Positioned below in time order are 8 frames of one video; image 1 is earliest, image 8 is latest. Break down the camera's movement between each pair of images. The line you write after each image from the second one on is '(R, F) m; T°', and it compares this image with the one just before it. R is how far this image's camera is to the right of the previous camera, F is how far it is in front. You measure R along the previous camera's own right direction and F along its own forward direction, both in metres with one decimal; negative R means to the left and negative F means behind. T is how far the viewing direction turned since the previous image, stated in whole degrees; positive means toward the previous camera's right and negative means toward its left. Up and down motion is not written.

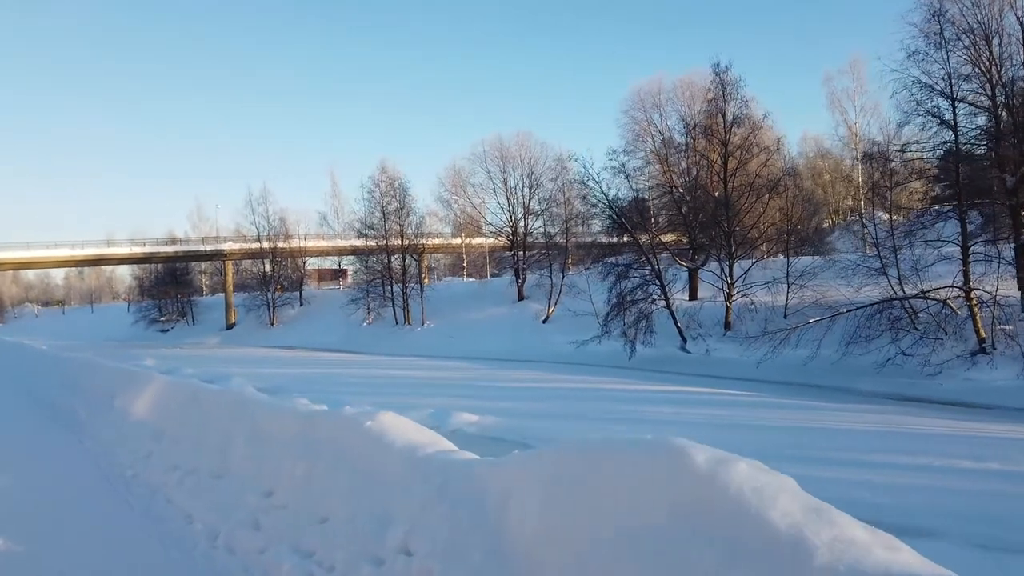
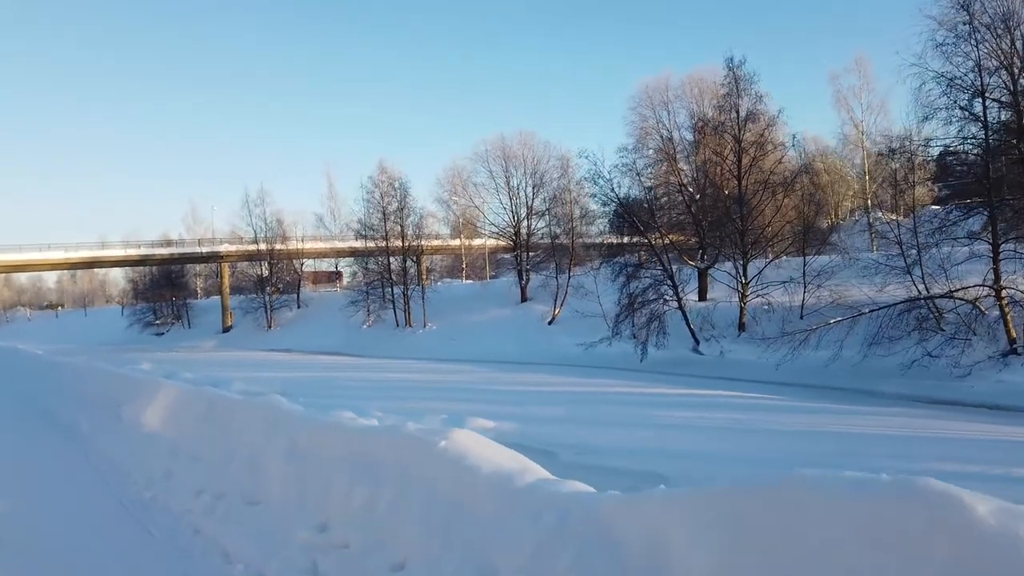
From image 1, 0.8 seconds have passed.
(-0.5, +0.6) m; 0°
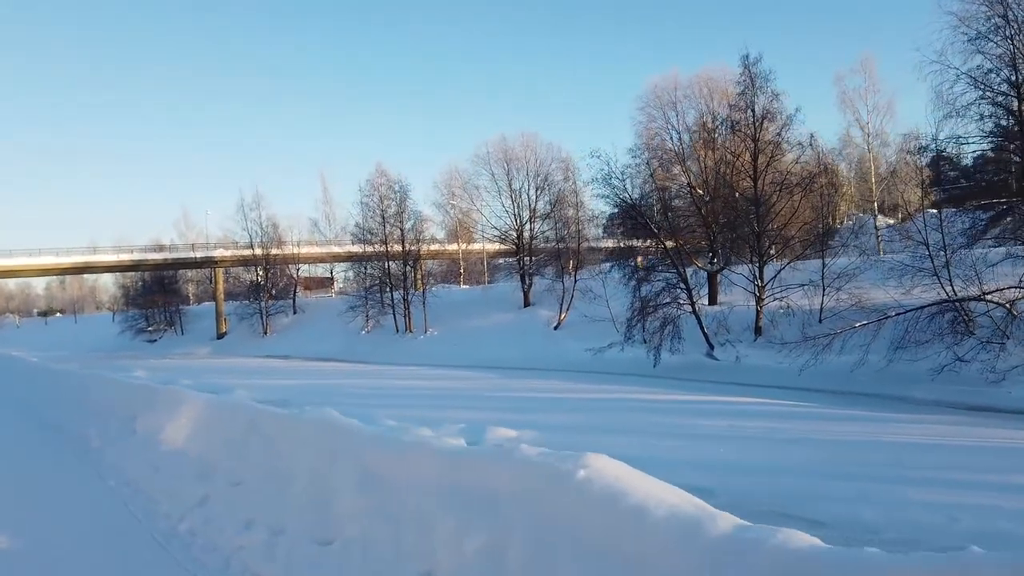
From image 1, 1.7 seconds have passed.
(-0.6, +0.7) m; +1°
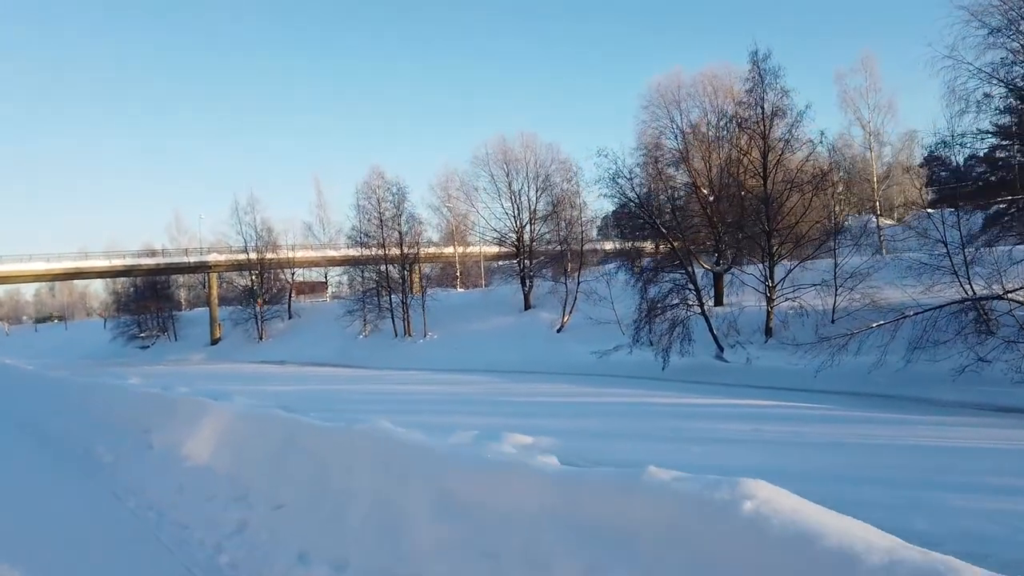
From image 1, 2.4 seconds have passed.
(-0.4, +0.5) m; +1°
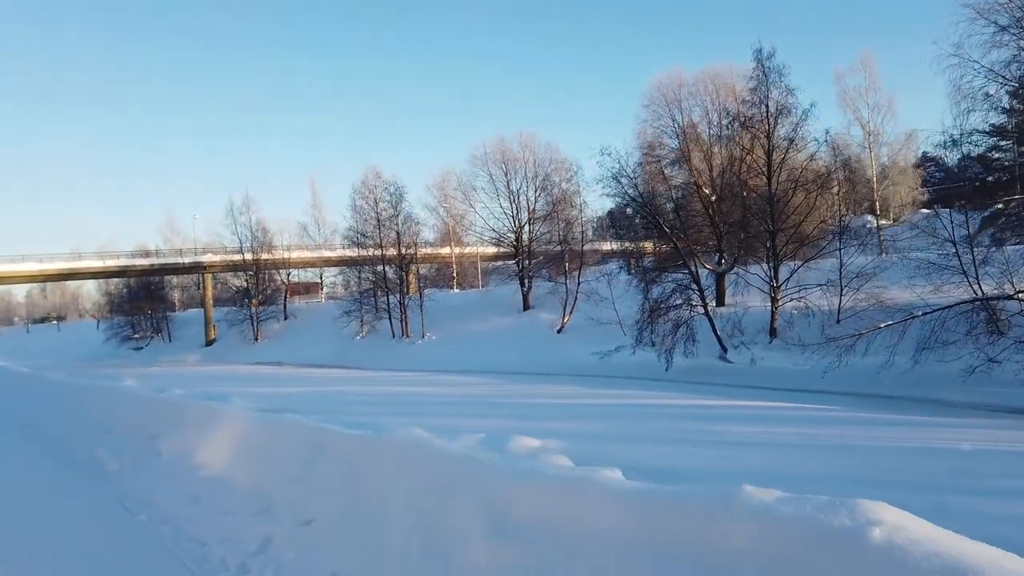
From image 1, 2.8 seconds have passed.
(-0.2, +0.3) m; 0°
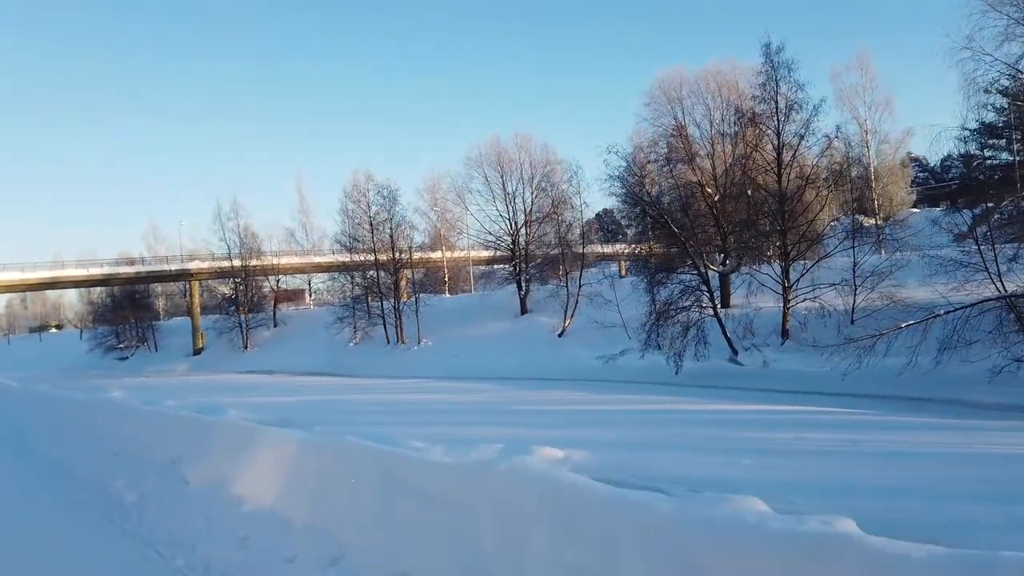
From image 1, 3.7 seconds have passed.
(-0.6, +0.7) m; +1°
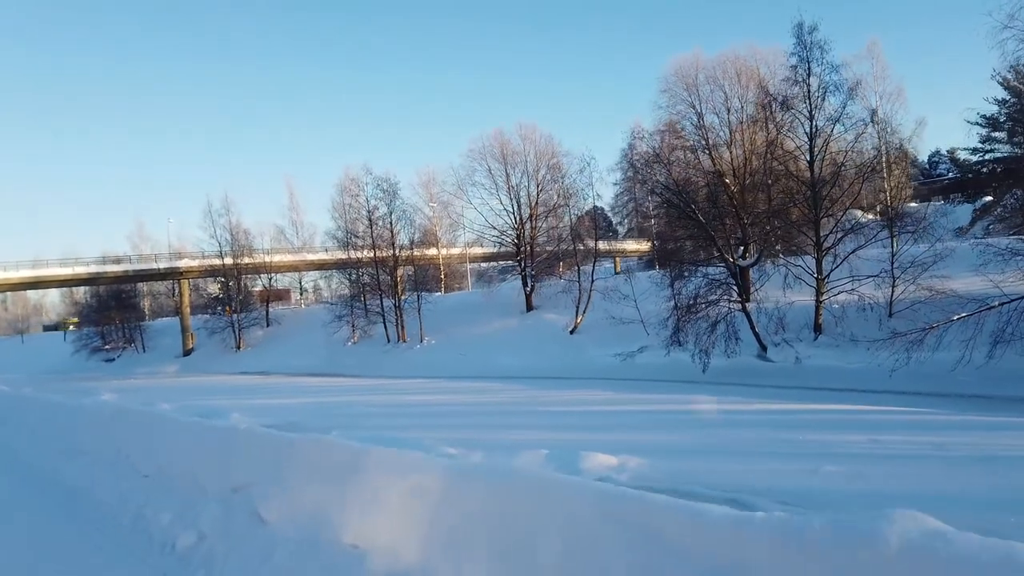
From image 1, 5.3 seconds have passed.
(-1.0, +1.1) m; +1°
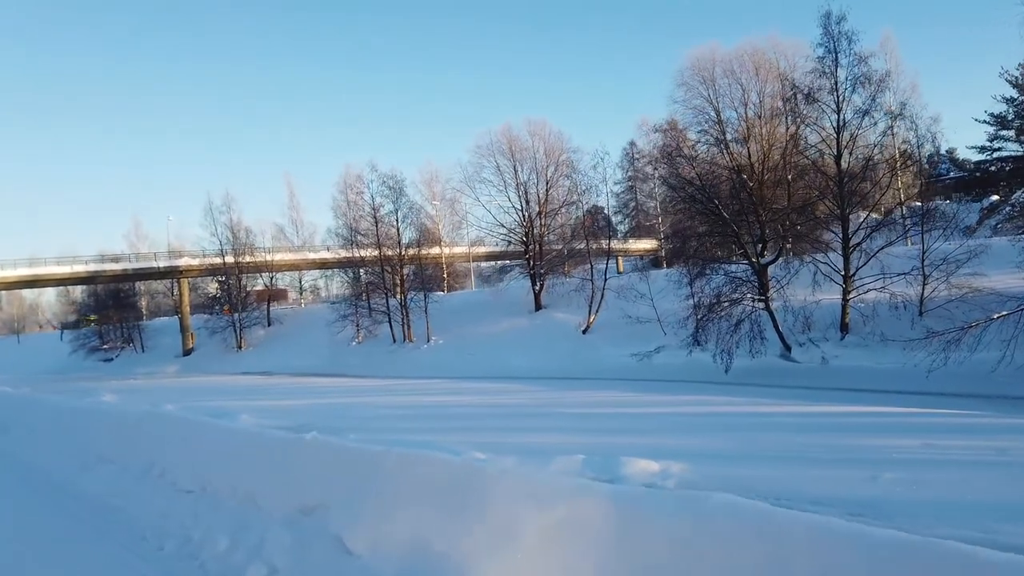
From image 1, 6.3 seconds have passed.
(-0.6, +0.6) m; 0°
